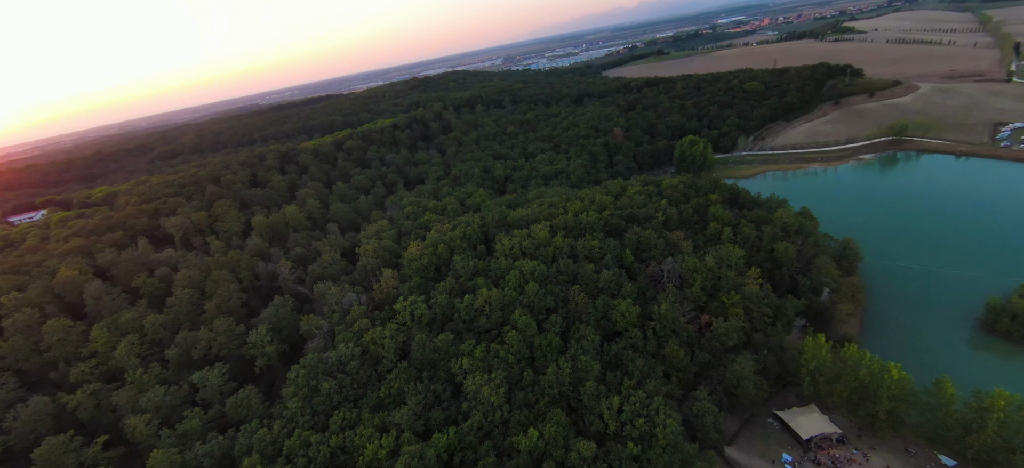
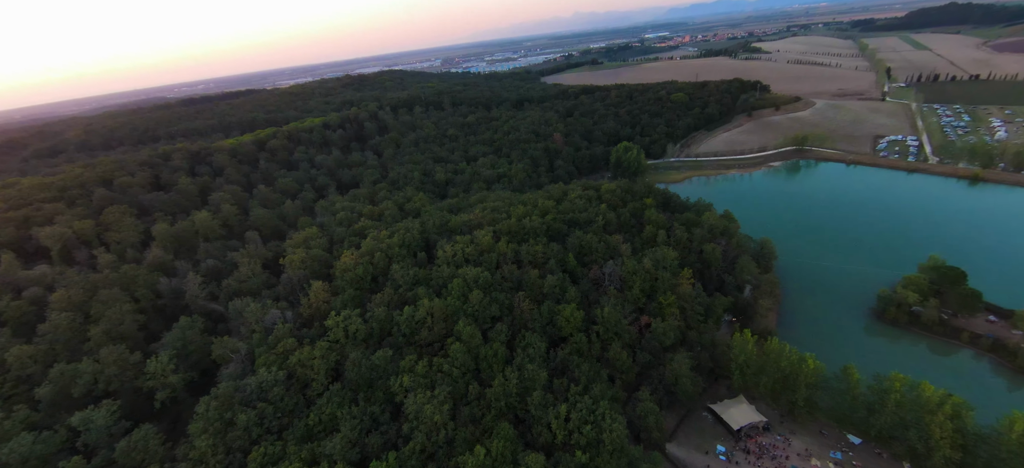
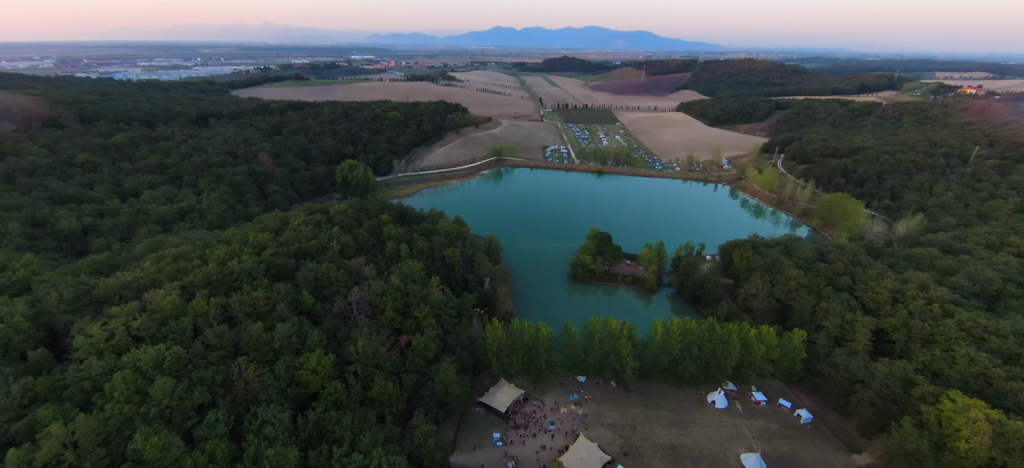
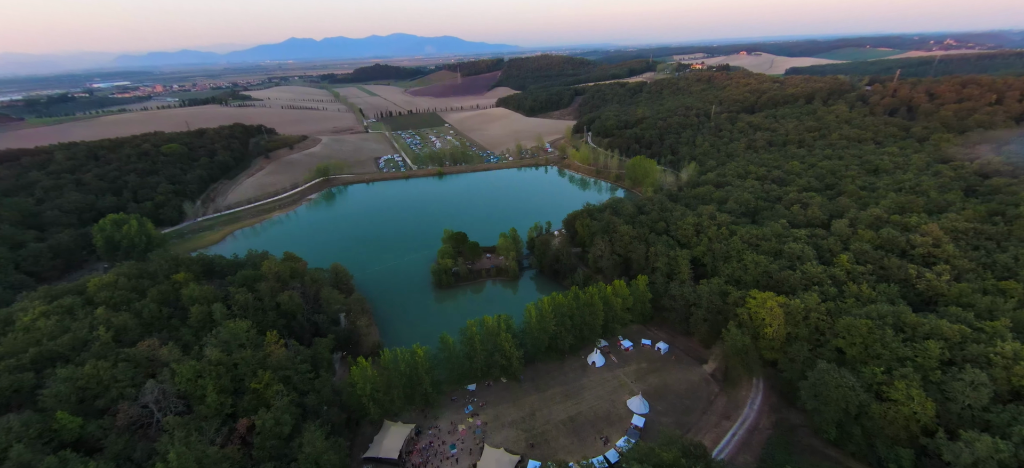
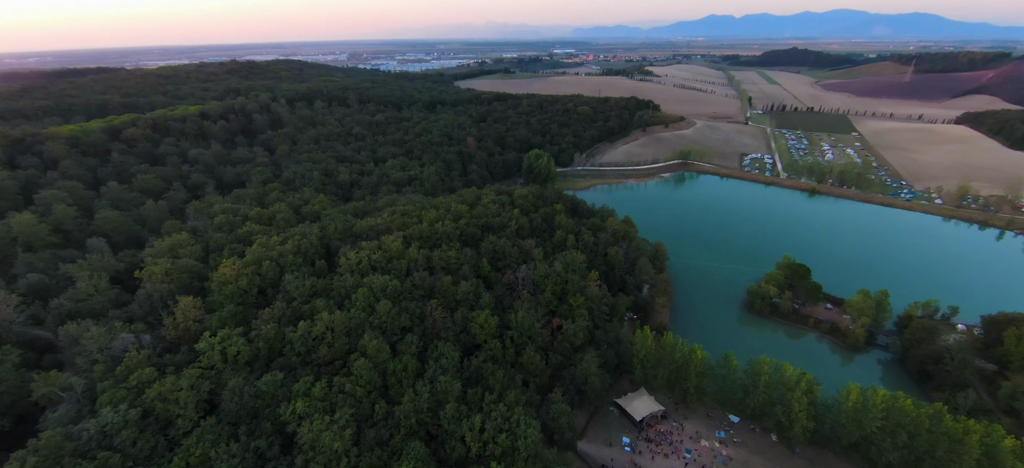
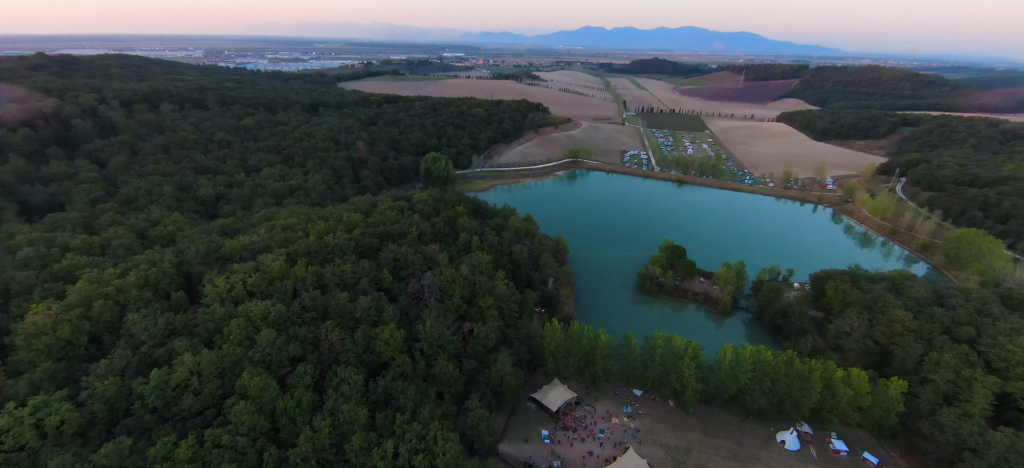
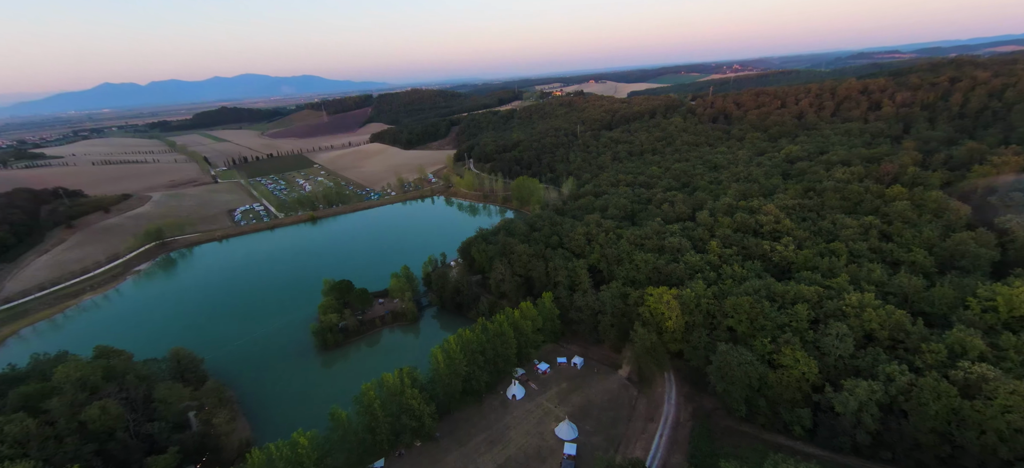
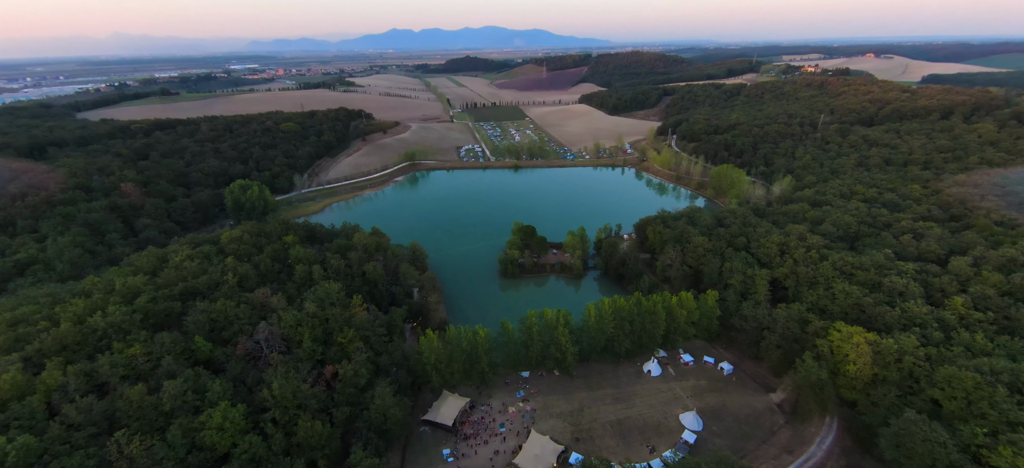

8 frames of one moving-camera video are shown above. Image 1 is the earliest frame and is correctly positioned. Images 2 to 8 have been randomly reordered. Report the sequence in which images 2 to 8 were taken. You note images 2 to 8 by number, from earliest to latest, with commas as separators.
2, 5, 6, 3, 8, 4, 7
